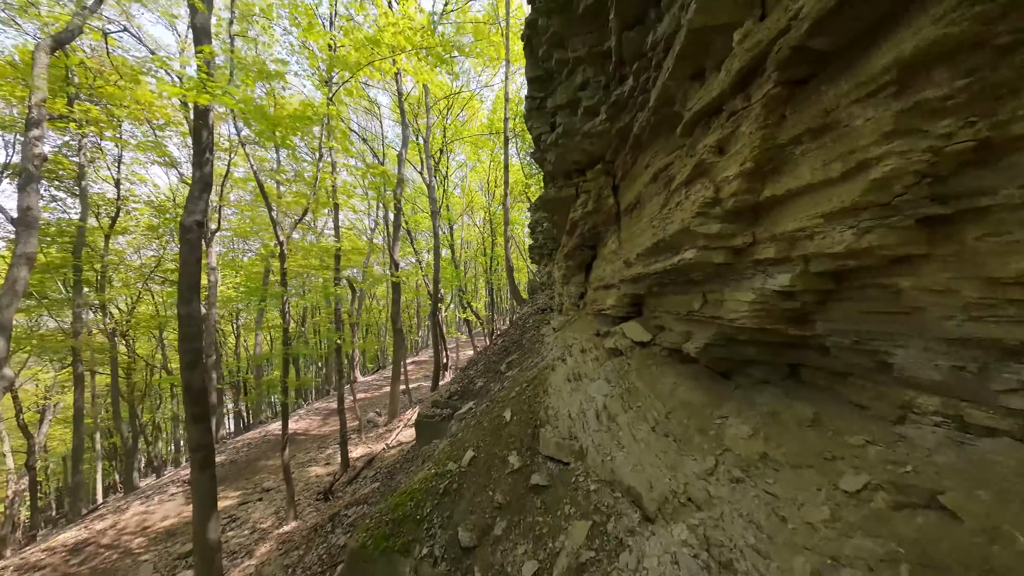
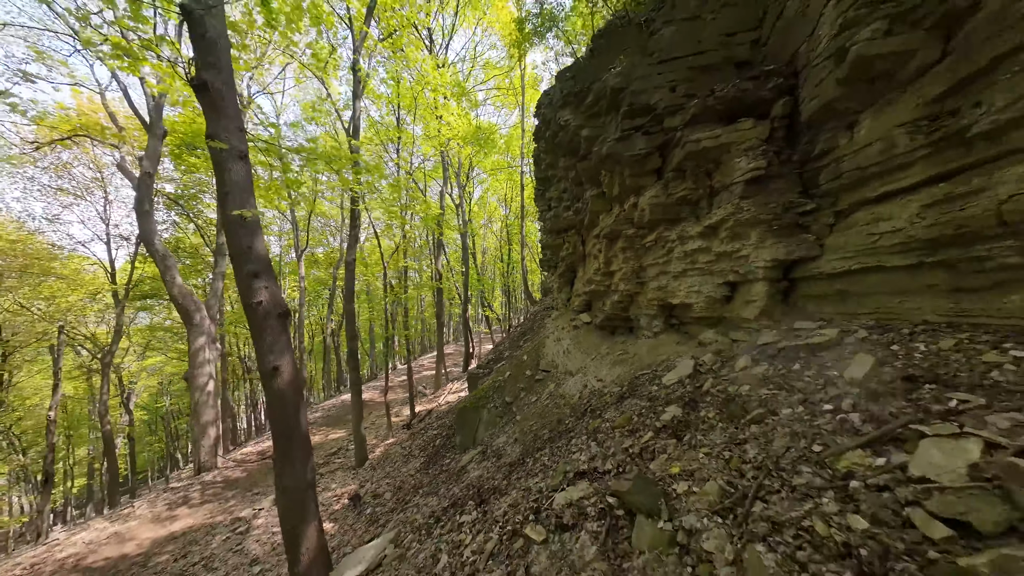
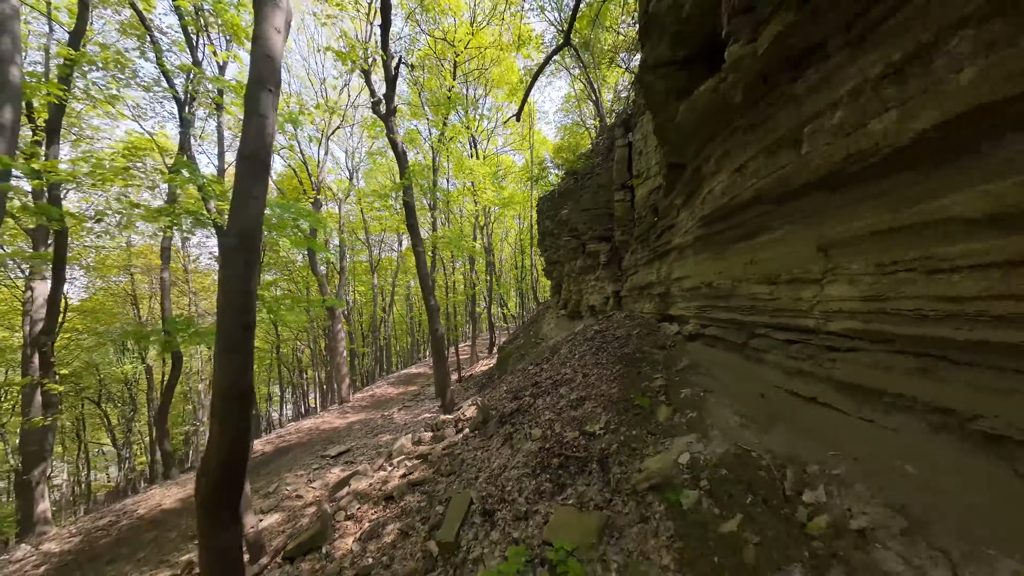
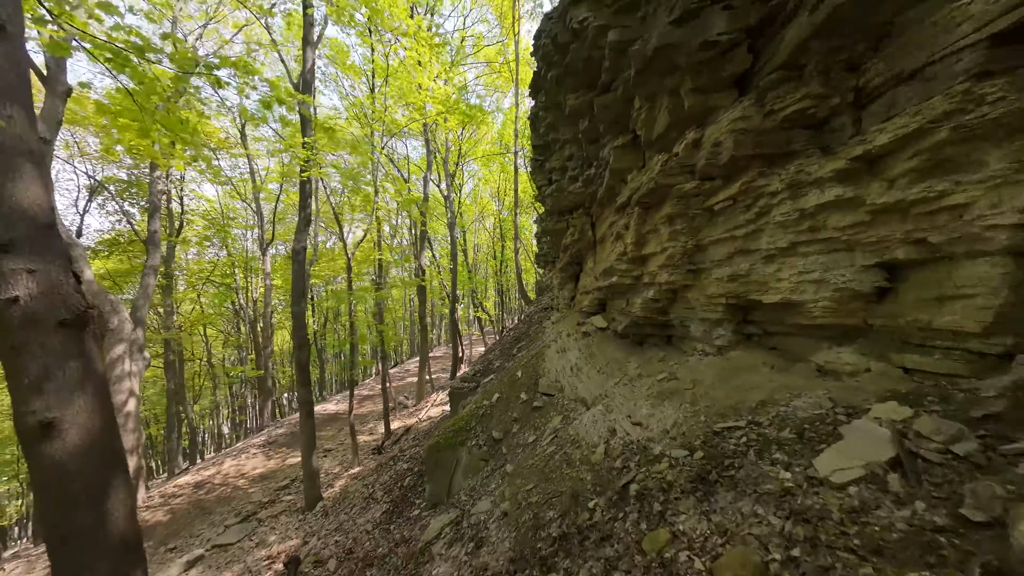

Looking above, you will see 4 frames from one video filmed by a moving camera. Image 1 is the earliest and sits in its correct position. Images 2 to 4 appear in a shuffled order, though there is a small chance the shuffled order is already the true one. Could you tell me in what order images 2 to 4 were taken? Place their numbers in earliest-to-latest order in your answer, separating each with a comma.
4, 2, 3
